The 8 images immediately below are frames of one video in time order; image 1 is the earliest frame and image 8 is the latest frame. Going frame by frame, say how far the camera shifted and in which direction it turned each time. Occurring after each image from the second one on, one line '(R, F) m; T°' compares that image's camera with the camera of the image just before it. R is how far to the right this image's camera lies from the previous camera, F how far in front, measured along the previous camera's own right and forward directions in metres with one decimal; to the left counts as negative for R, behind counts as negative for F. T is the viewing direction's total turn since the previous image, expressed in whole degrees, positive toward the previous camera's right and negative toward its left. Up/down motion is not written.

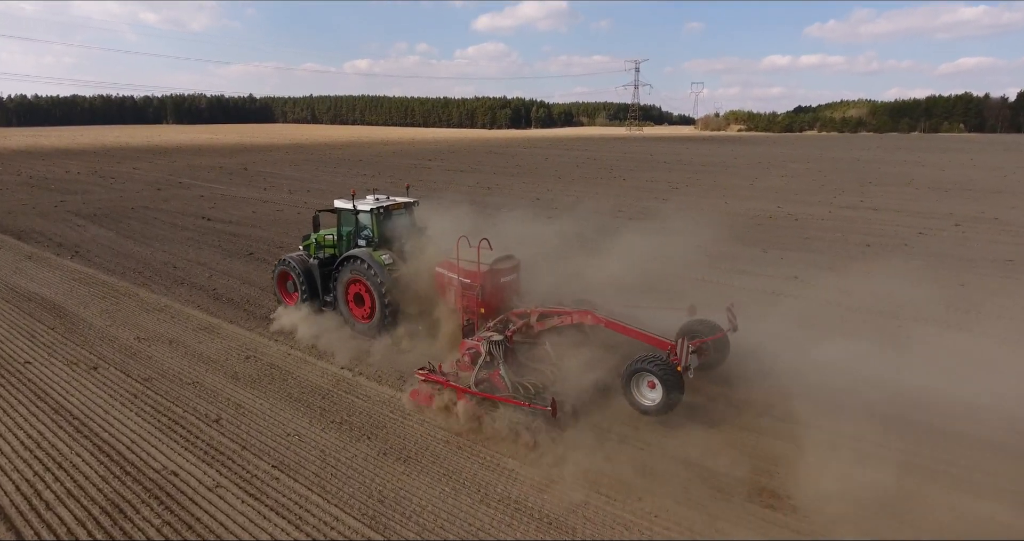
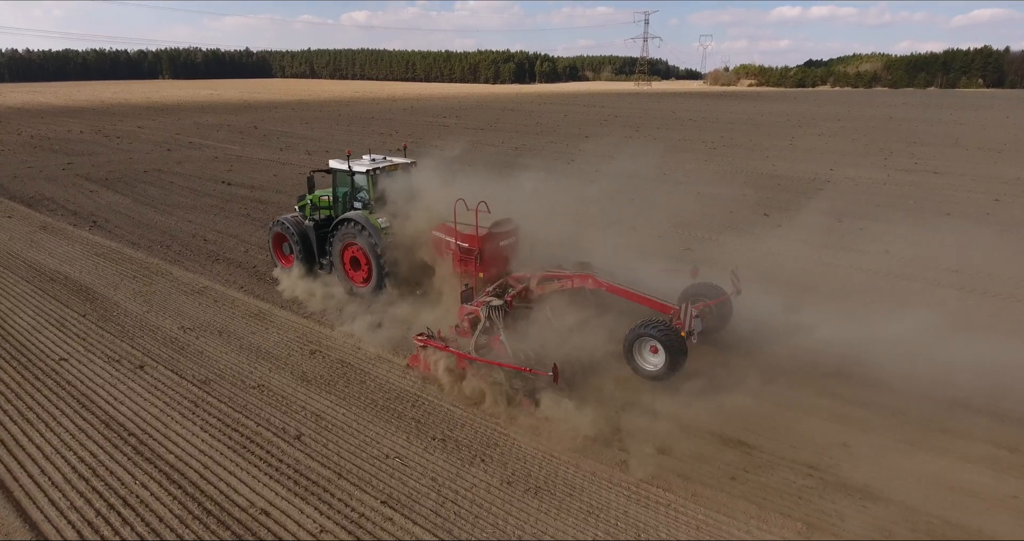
(-1.2, +1.1) m; 0°
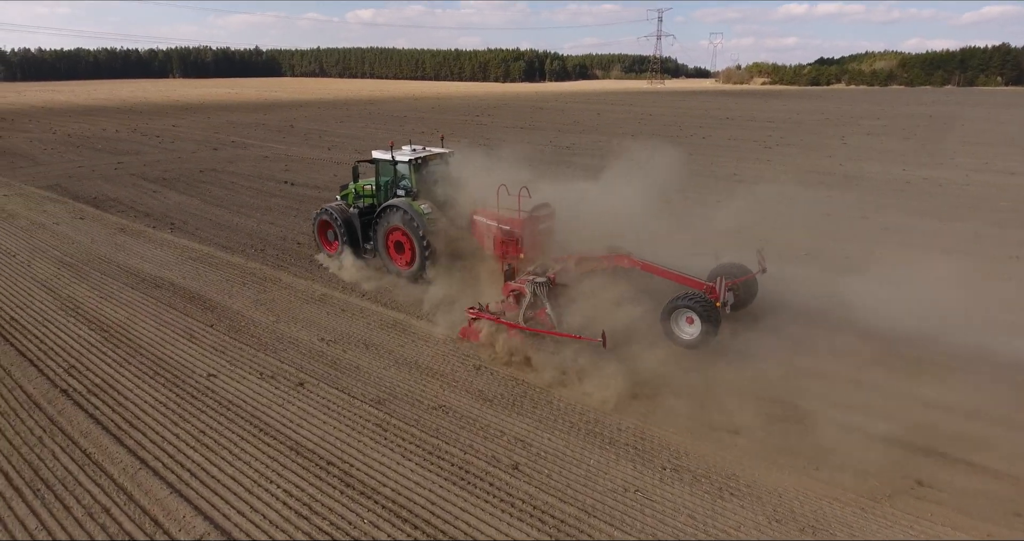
(-1.9, +0.5) m; 0°
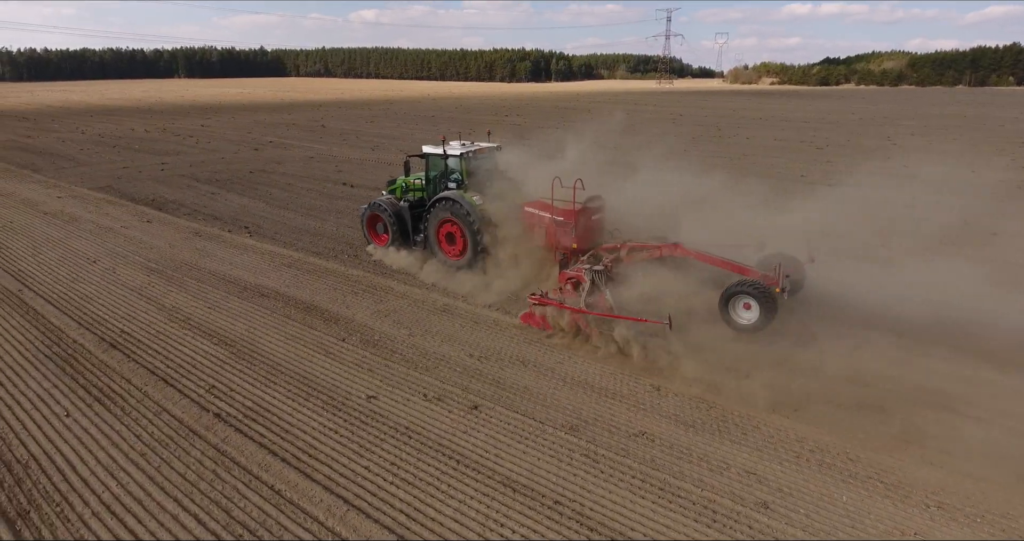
(-1.8, +0.5) m; 0°
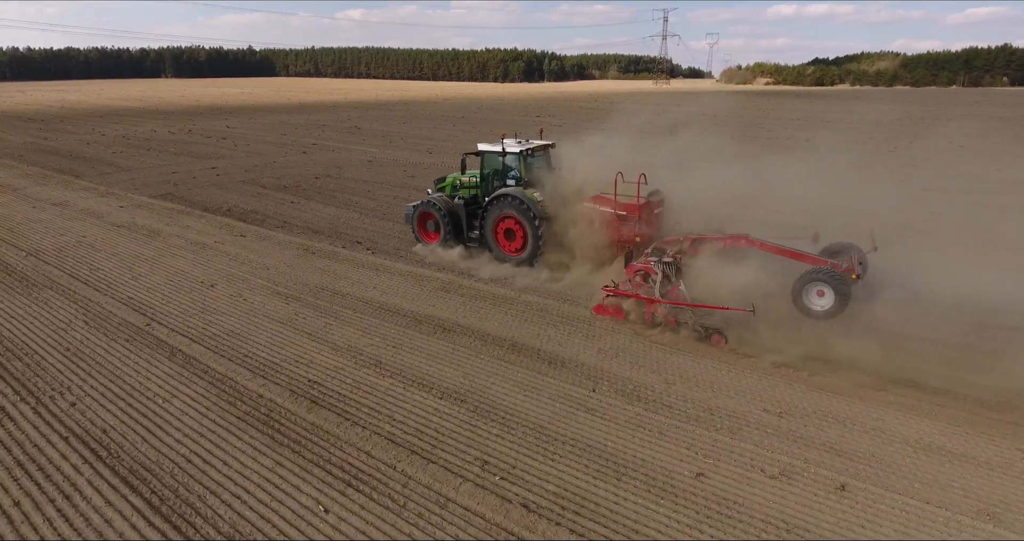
(-2.8, +1.3) m; +2°
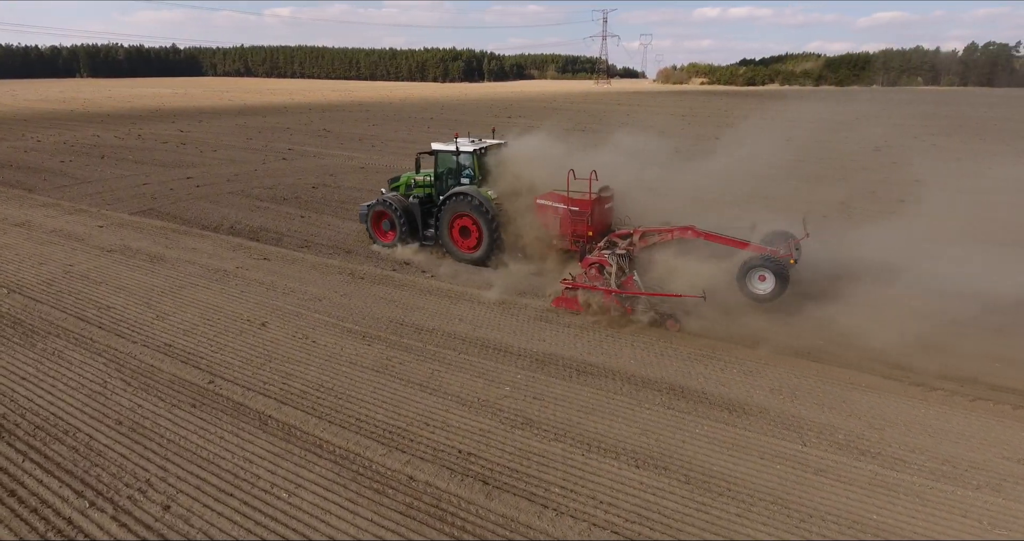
(-2.0, +1.1) m; +6°
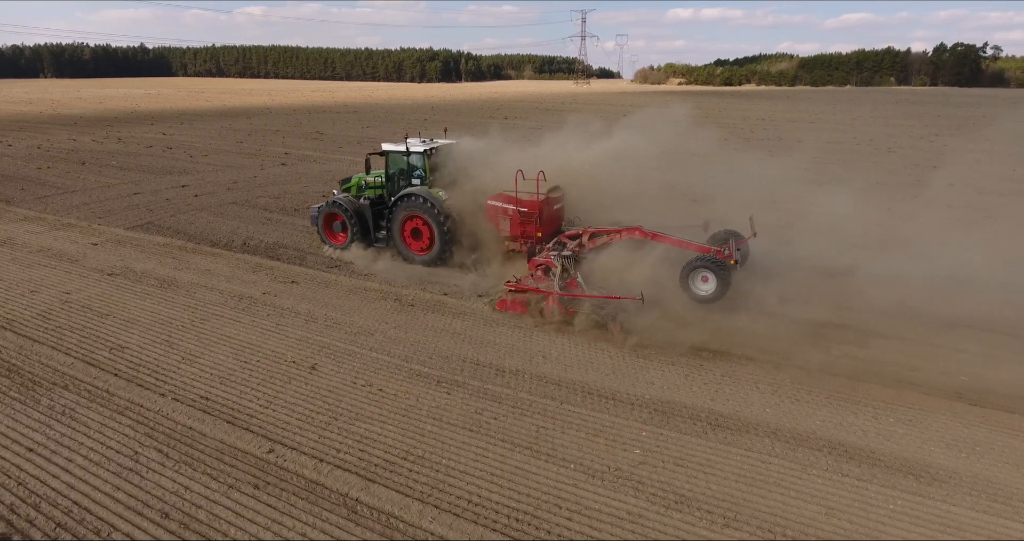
(-1.1, +1.0) m; +2°
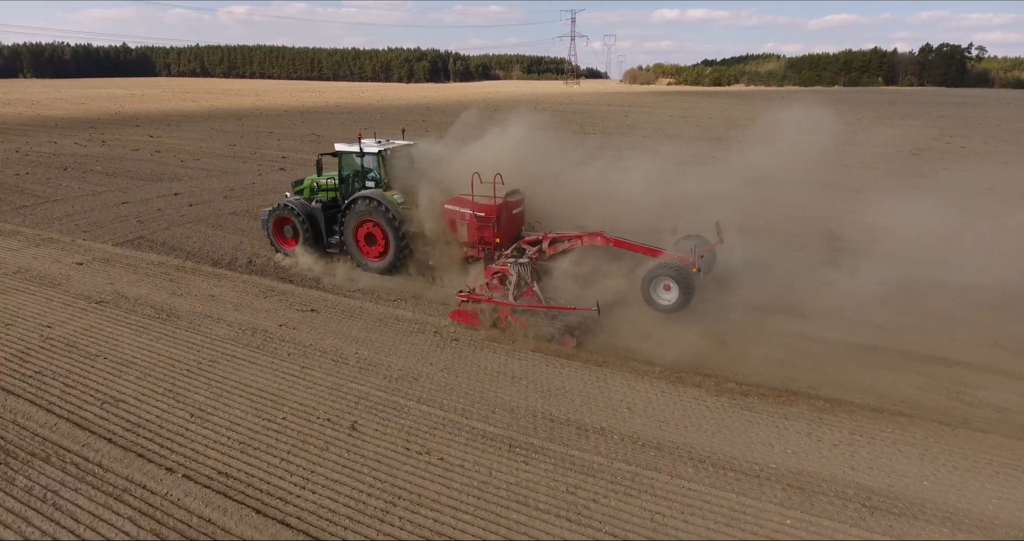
(-0.8, +1.0) m; +1°
